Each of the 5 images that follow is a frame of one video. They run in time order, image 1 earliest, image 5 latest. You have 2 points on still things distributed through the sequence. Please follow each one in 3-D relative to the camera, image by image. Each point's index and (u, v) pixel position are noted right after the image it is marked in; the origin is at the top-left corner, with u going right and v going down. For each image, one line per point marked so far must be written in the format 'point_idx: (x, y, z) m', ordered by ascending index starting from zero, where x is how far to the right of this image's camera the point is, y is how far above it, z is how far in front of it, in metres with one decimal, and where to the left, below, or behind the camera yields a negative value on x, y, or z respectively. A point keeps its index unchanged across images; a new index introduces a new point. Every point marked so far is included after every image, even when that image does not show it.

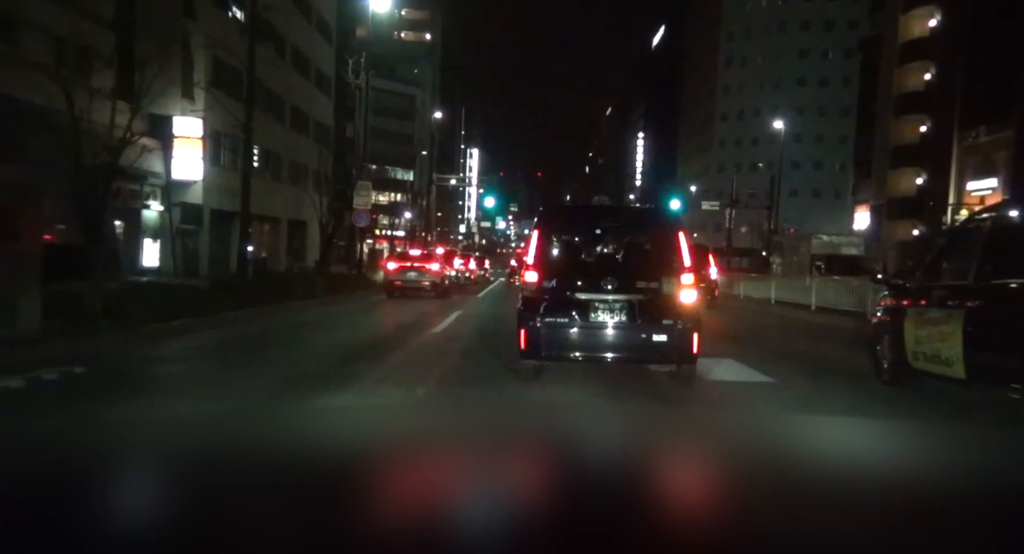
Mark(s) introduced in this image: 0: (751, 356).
0: (+4.9, -1.5, +17.7) m
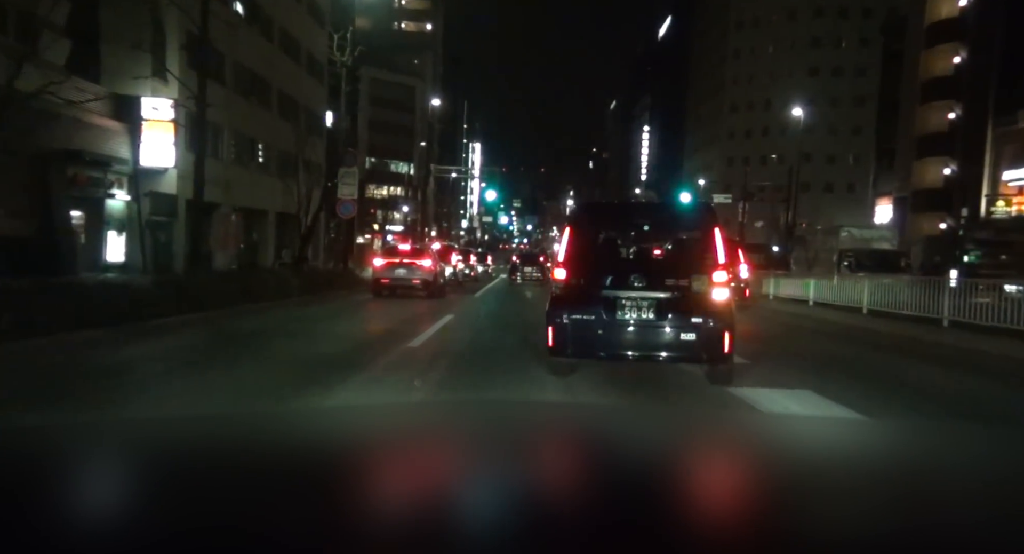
0: (+5.0, -1.5, +15.8) m
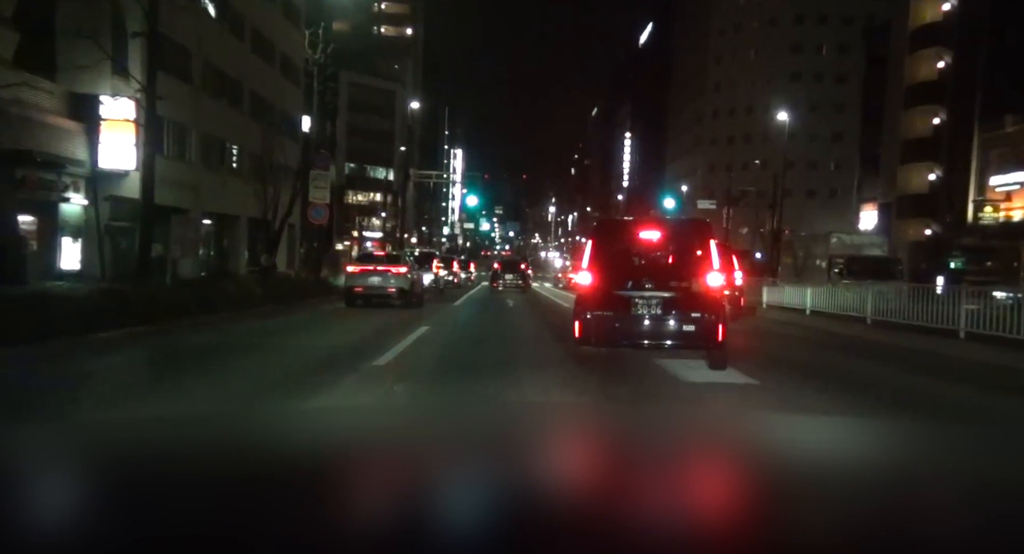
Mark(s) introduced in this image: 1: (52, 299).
0: (+4.6, -1.6, +15.1) m
1: (-8.5, -0.4, +16.0) m
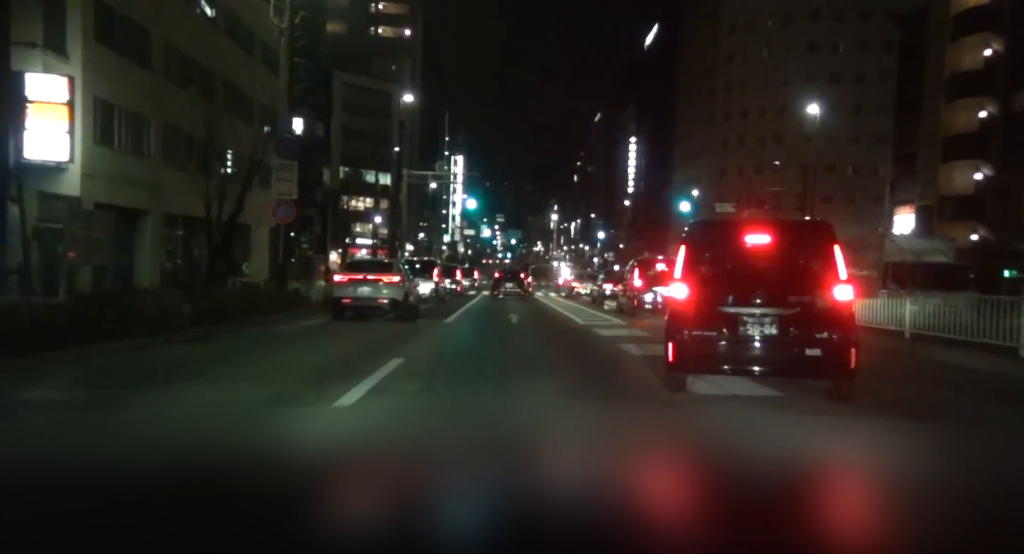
0: (+4.7, -1.8, +12.2) m
1: (-8.3, -0.6, +13.1) m
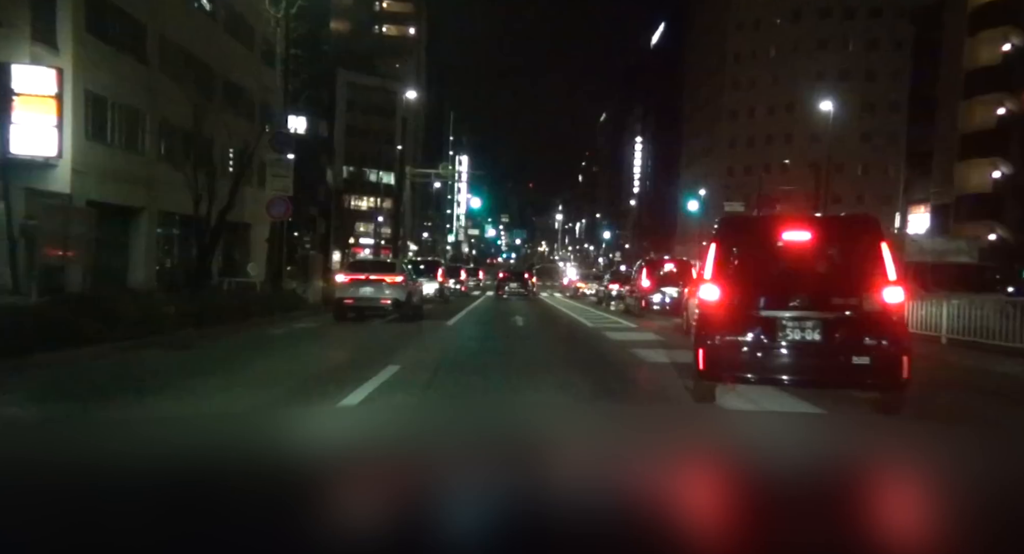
0: (+4.8, -1.8, +11.5) m
1: (-8.2, -0.6, +12.5) m
